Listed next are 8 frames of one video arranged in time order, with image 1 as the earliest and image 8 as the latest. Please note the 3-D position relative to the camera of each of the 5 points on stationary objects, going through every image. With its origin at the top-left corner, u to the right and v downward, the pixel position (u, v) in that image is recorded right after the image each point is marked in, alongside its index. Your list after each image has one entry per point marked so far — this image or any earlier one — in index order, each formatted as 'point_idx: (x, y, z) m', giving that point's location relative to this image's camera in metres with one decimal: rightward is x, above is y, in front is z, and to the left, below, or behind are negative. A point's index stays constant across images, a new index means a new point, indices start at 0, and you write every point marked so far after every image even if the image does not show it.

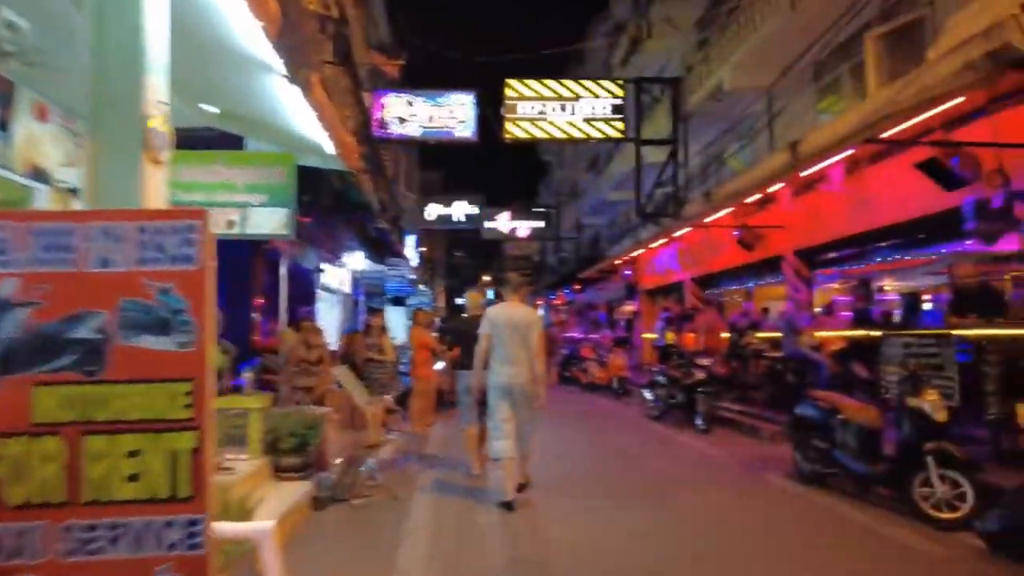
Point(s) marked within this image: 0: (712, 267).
0: (+5.5, +0.6, +18.1) m
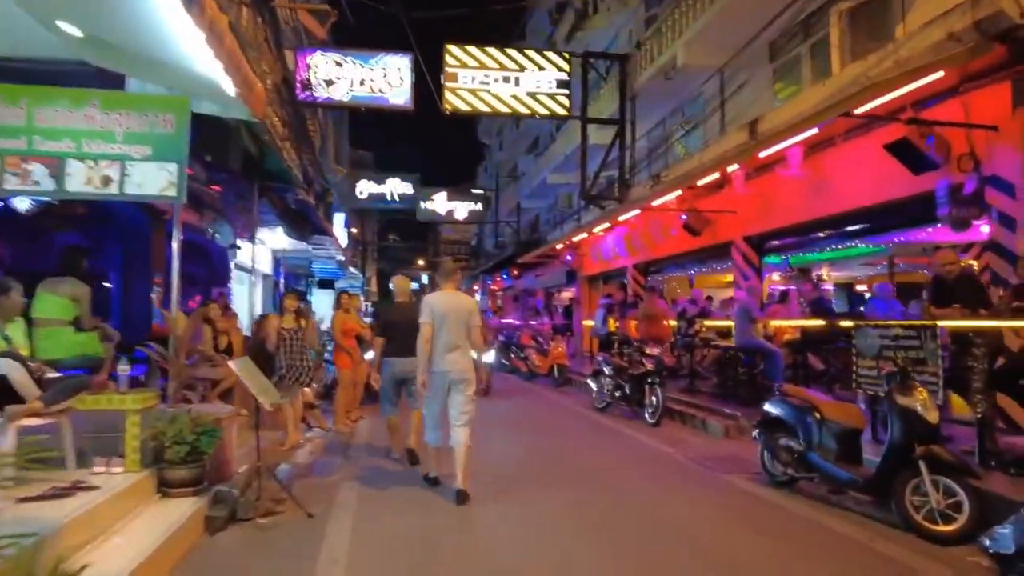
0: (+3.9, +0.9, +17.5) m
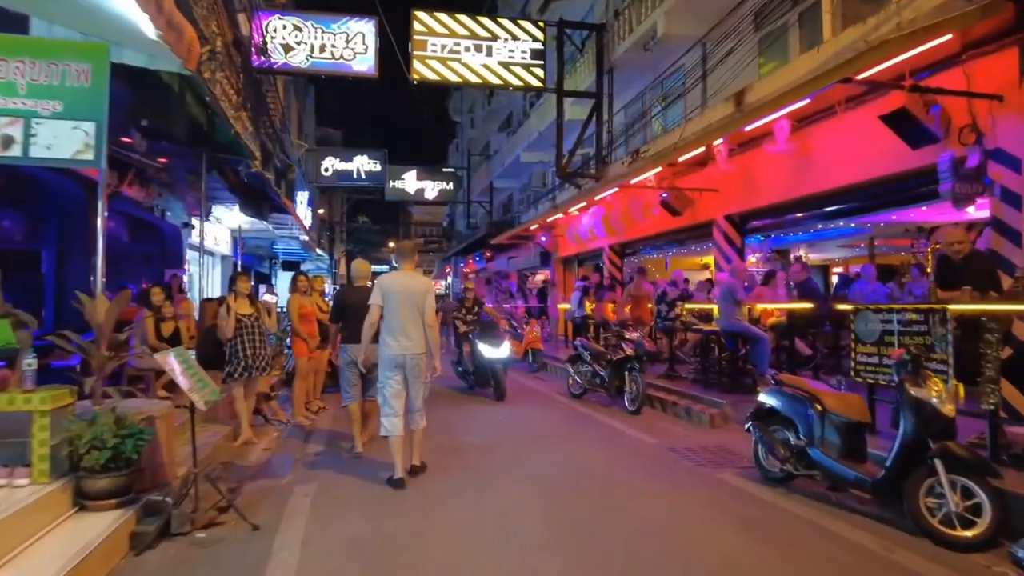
0: (+3.2, +1.4, +16.9) m
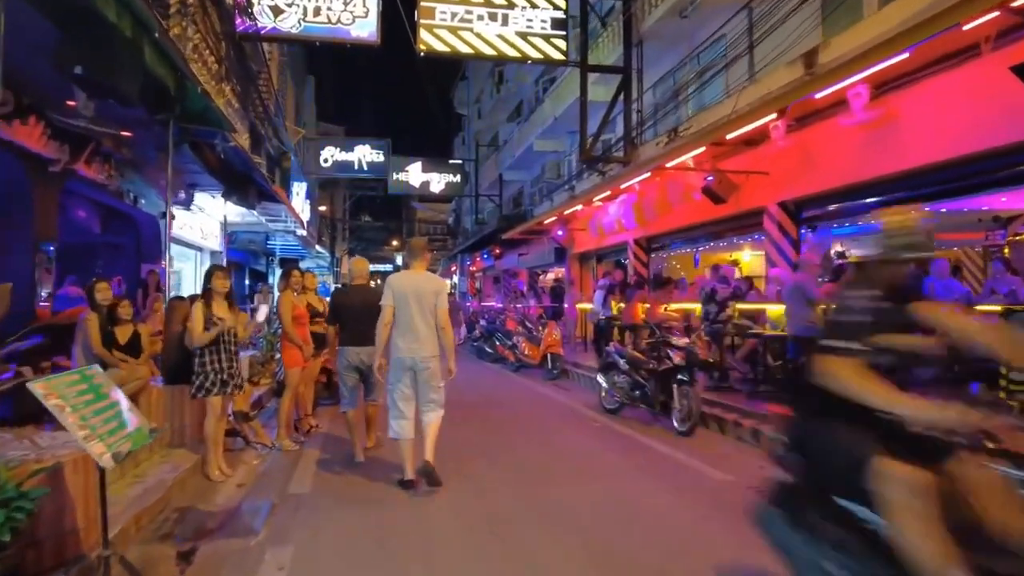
0: (+3.6, +1.5, +15.2) m
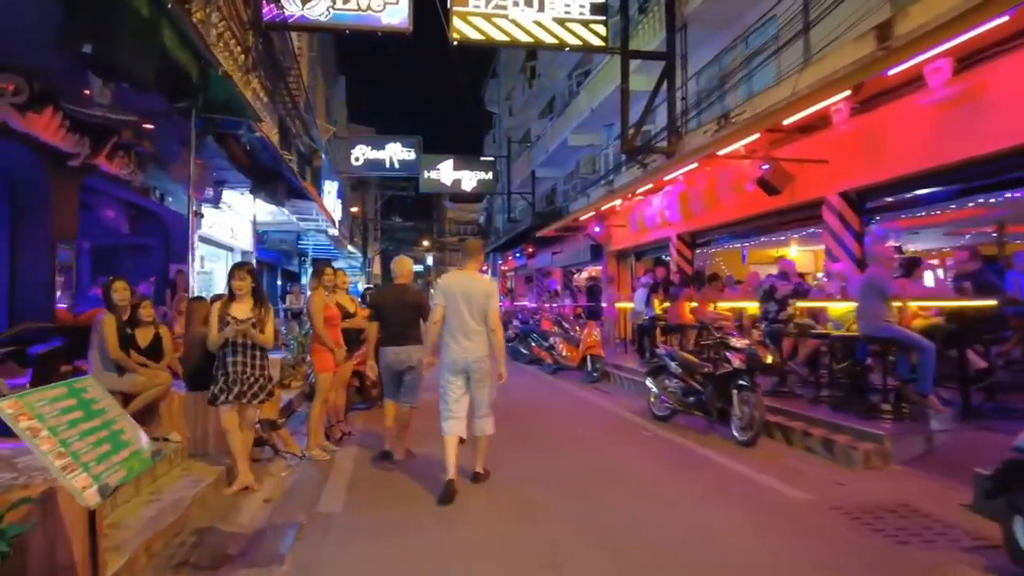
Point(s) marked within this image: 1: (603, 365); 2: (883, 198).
0: (+4.4, +1.5, +14.4) m
1: (+2.1, -1.8, +14.9) m
2: (+5.8, +1.4, +10.3) m
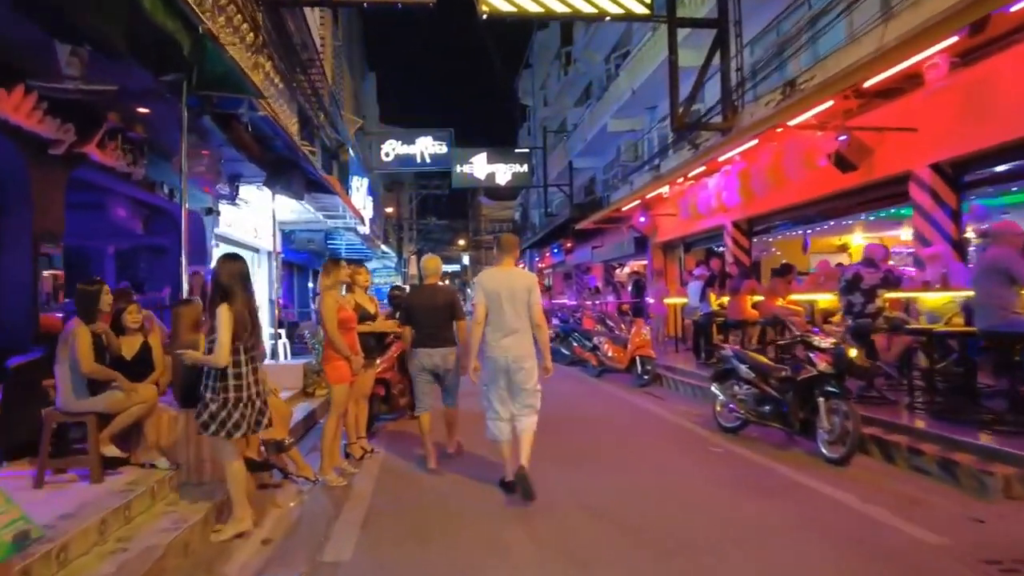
0: (+5.2, +1.7, +12.9) m
1: (+2.9, -1.6, +13.6) m
2: (+6.4, +1.6, +8.7) m
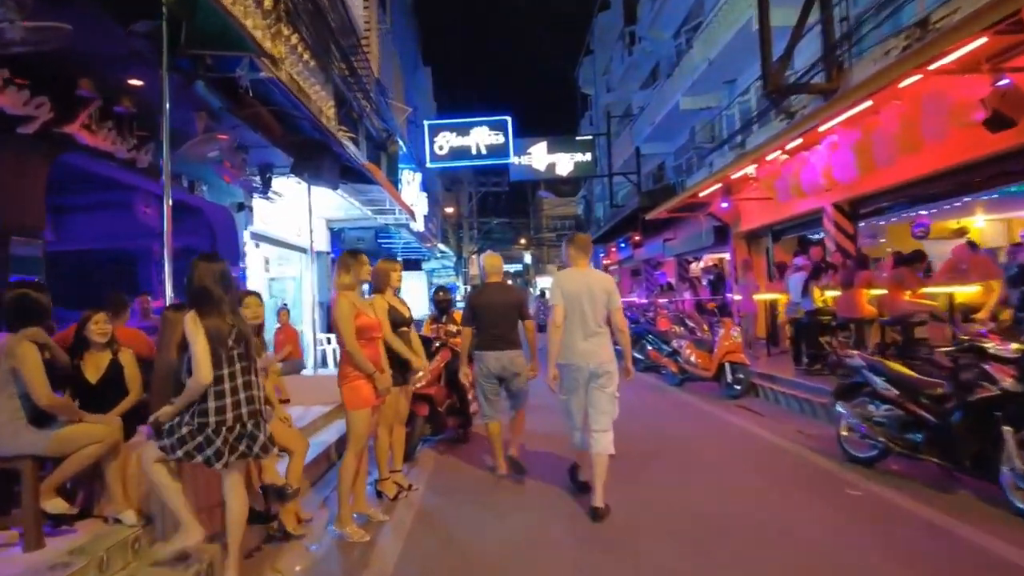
0: (+6.2, +1.8, +10.7) m
1: (+4.2, -1.5, +11.6) m
2: (+7.0, +1.8, +6.4) m
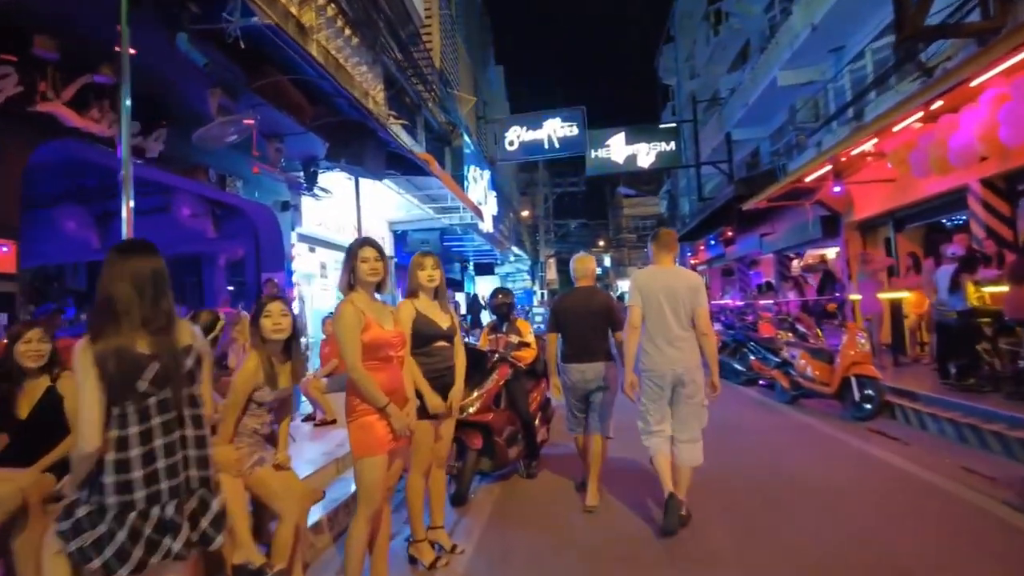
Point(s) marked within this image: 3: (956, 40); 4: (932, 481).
0: (+7.2, +1.9, +8.4) m
1: (+5.3, -1.5, +9.5) m
2: (+7.5, +1.9, +4.0) m
3: (+6.0, +3.4, +8.9) m
4: (+4.1, -1.9, +6.8) m
